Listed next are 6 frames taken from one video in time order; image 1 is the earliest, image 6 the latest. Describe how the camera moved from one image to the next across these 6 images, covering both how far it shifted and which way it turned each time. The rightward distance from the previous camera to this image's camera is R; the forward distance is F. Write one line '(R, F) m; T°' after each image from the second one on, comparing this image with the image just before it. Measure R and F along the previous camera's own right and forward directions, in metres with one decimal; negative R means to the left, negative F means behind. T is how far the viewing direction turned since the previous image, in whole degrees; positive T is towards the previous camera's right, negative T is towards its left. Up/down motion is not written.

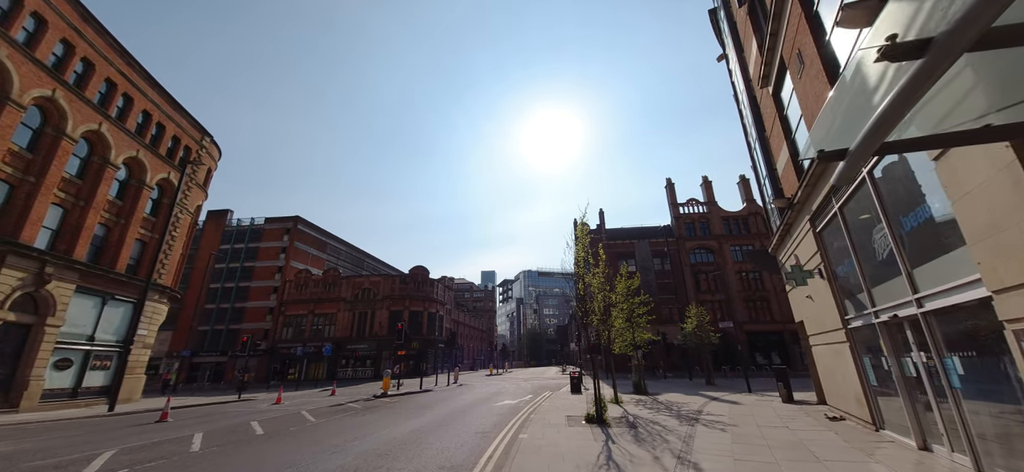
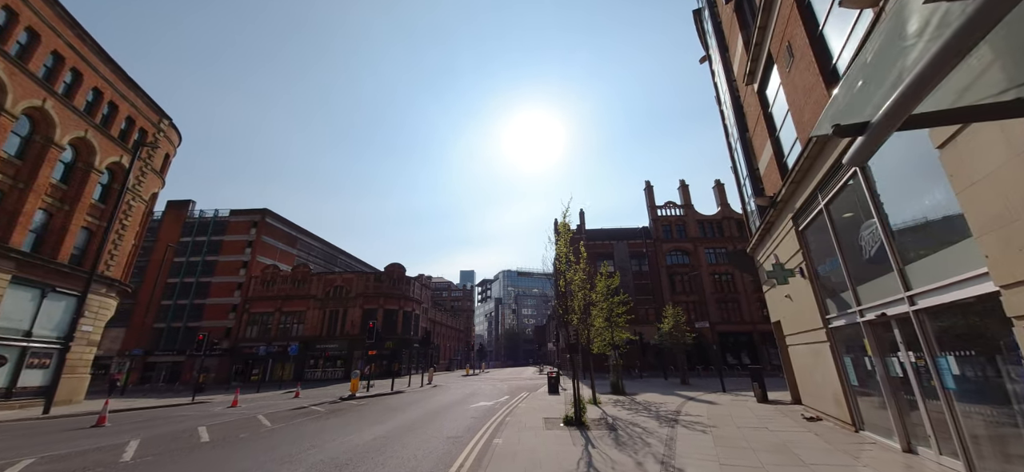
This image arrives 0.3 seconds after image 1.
(0.0, +0.6) m; +3°
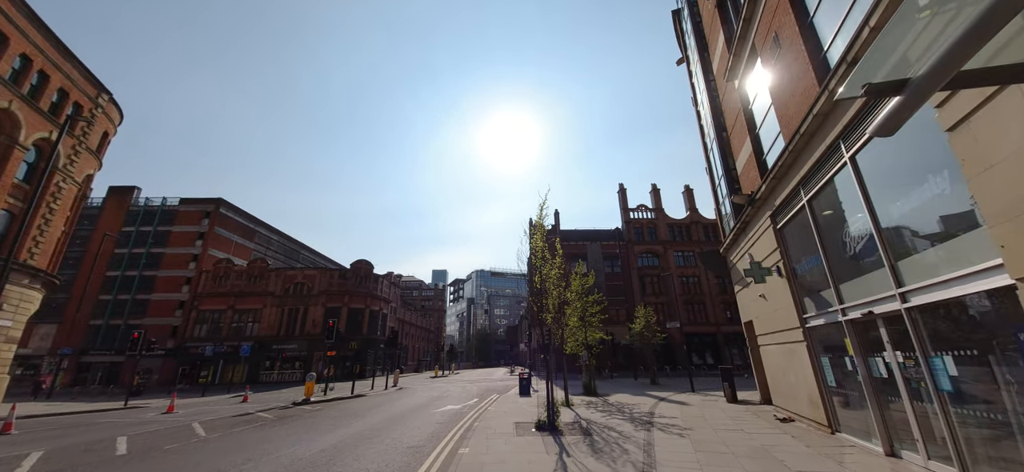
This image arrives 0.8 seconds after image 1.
(0.0, +0.7) m; +4°
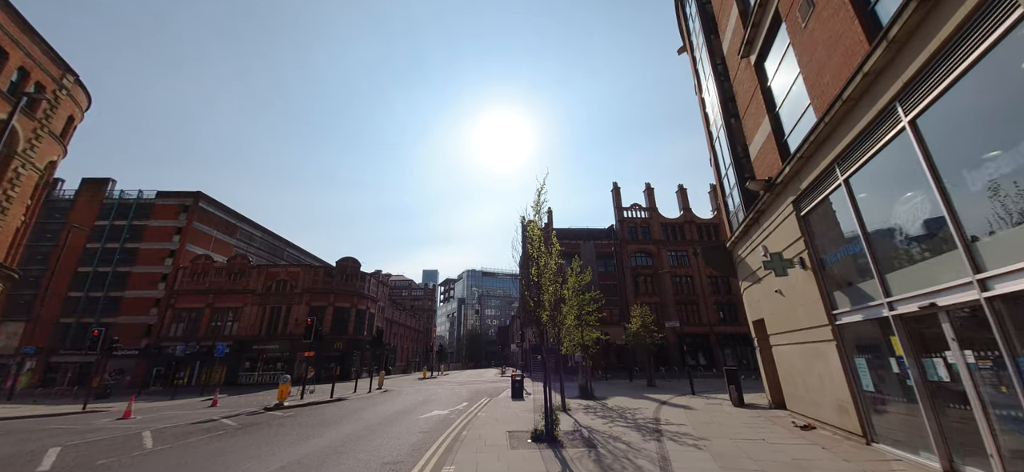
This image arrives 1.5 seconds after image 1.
(-0.1, +1.1) m; +1°
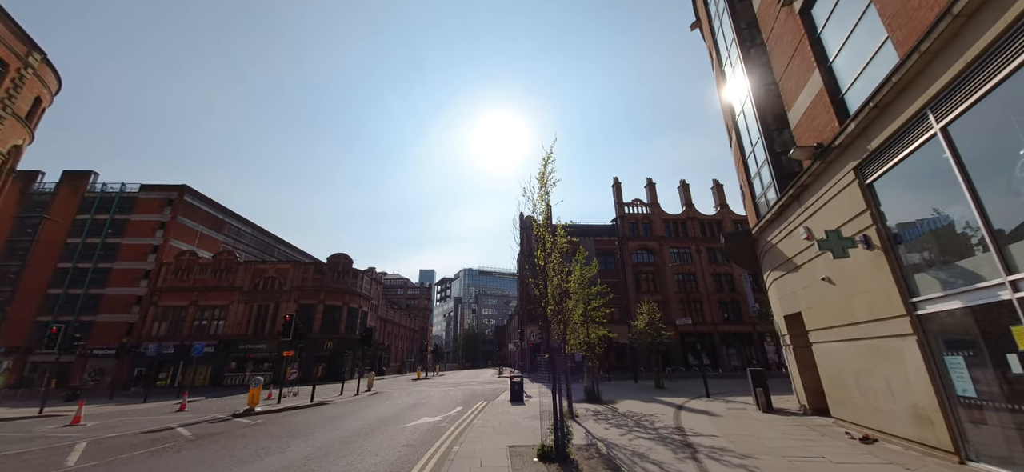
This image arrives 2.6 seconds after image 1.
(-0.1, +1.6) m; 0°
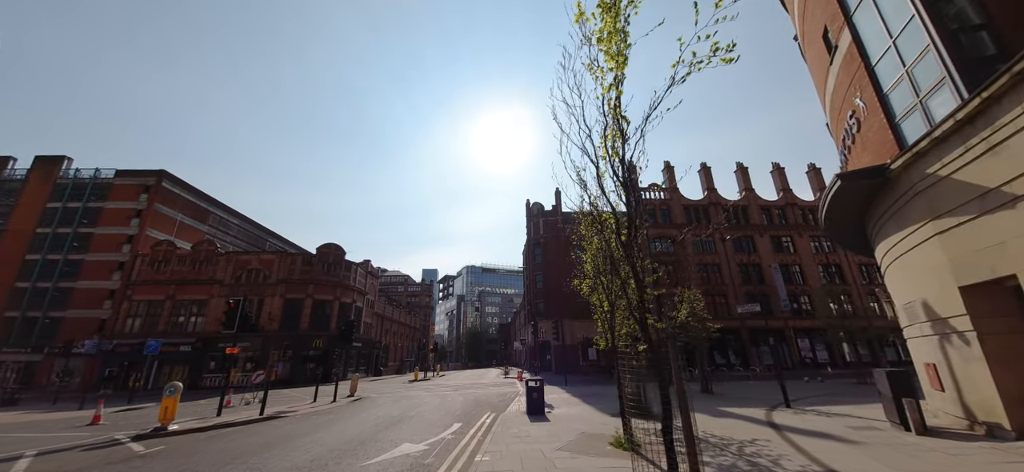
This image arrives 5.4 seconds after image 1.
(-0.4, +4.2) m; 0°
